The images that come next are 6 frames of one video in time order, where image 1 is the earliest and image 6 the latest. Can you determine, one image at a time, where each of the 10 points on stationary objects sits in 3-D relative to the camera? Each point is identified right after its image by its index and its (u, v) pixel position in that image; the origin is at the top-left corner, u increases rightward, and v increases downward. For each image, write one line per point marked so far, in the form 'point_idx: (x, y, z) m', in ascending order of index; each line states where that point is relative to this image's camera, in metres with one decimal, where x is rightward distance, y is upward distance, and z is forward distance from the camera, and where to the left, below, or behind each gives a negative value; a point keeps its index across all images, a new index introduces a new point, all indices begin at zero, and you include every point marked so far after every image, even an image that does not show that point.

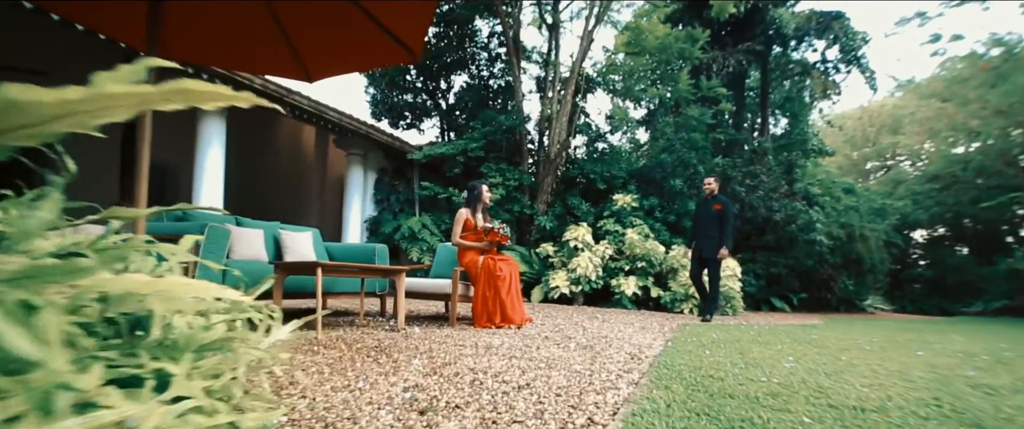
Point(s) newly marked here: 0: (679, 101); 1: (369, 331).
0: (+3.6, +2.3, +9.3) m
1: (-1.2, -0.9, +3.4) m
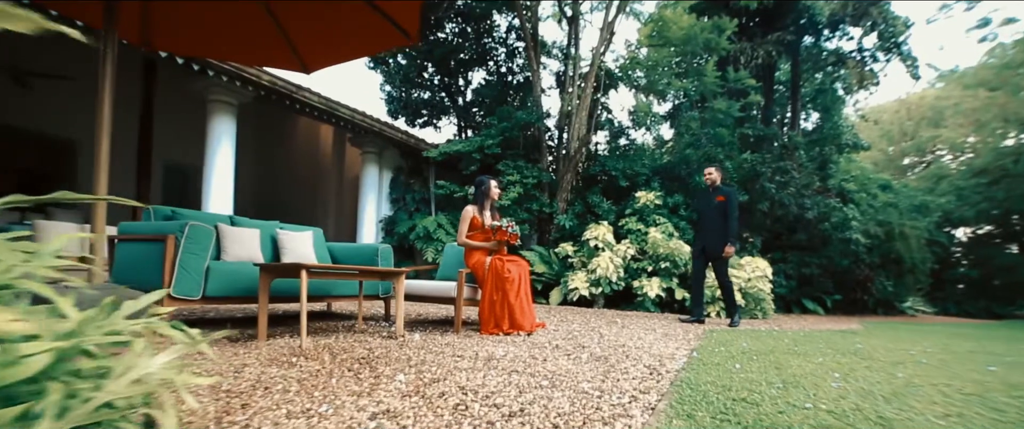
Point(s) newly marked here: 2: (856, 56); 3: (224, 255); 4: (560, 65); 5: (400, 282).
0: (+3.9, +2.3, +8.8) m
1: (-1.1, -0.9, +3.2) m
2: (+7.0, +3.2, +8.6) m
3: (-2.4, -0.3, +3.5) m
4: (+1.2, +3.5, +10.2) m
5: (-0.9, -0.5, +3.4) m
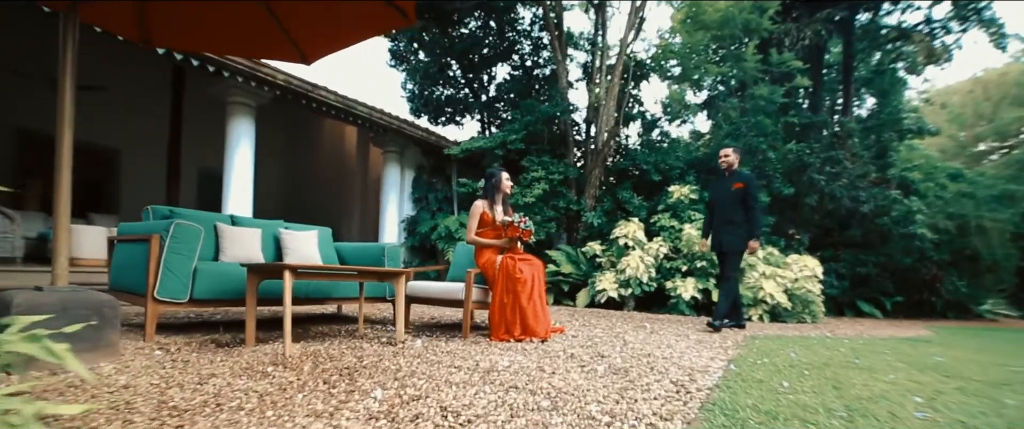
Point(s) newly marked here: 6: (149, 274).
0: (+4.4, +2.4, +8.1) m
1: (-1.1, -0.9, +2.9) m
2: (+7.4, +3.3, +7.7) m
3: (-2.3, -0.3, +3.4) m
4: (+1.8, +3.6, +9.8) m
5: (-0.8, -0.5, +3.1) m
6: (-2.2, -0.4, +2.6) m
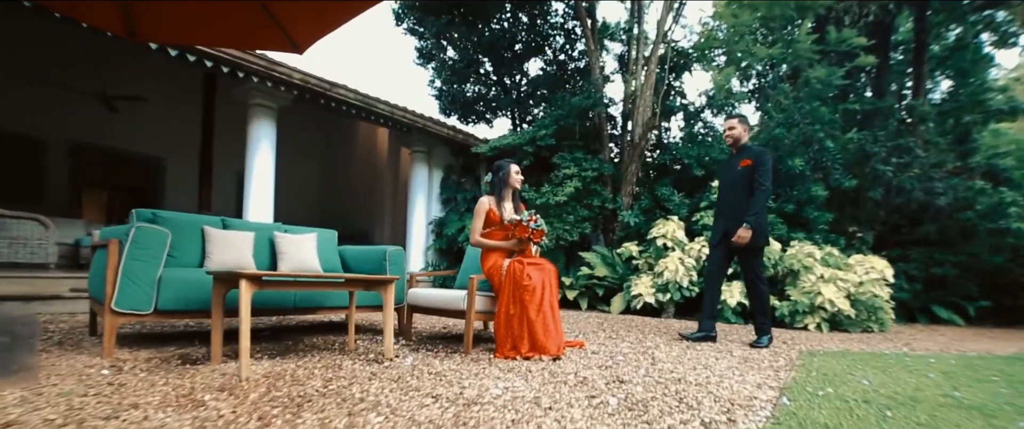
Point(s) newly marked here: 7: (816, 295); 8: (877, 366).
0: (+4.8, +2.5, +7.2) m
1: (-1.1, -0.9, +2.6) m
2: (+7.8, +3.5, +6.6) m
3: (-2.2, -0.3, +3.1) m
4: (+2.4, +3.6, +9.2) m
5: (-0.8, -0.5, +2.7) m
6: (-2.3, -0.4, +2.4) m
7: (+3.7, -1.0, +5.2) m
8: (+2.6, -1.1, +3.0) m
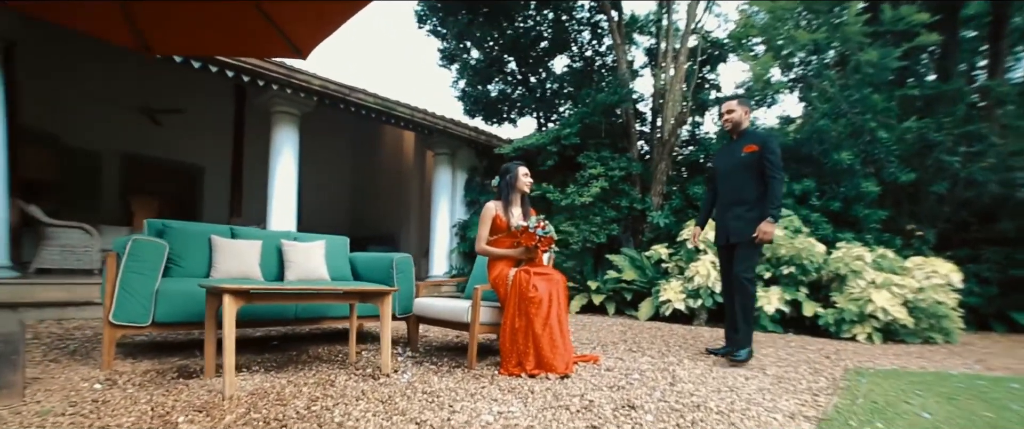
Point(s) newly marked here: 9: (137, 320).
0: (+5.1, +2.5, +6.7) m
1: (-1.0, -0.9, +2.5) m
2: (+8.0, +3.5, +5.8) m
3: (-2.2, -0.4, +3.1) m
4: (+2.9, +3.6, +8.8) m
5: (-0.8, -0.5, +2.6) m
6: (-2.3, -0.4, +2.4) m
7: (+3.9, -1.0, +4.7) m
8: (+2.7, -1.1, +2.6) m
9: (-2.1, -0.6, +2.4) m
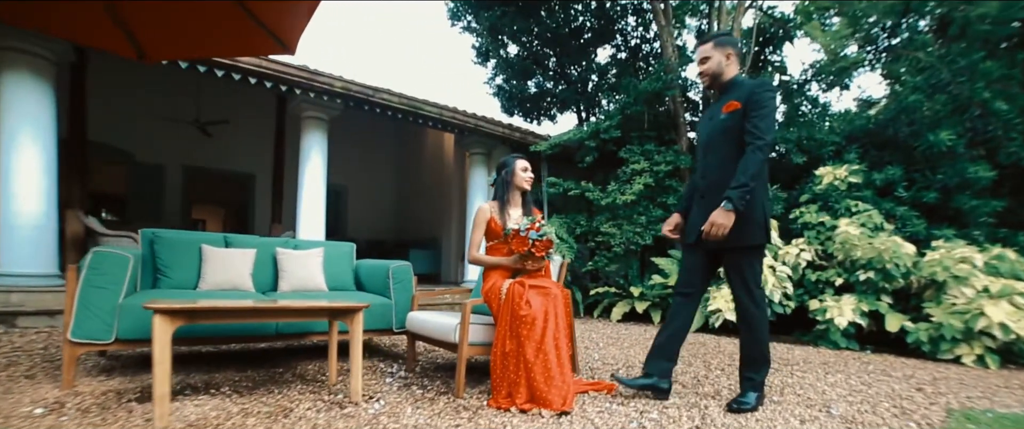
0: (+5.5, +2.6, +5.6) m
1: (-1.1, -1.0, +2.2) m
2: (+8.2, +3.6, +4.3) m
3: (-2.2, -0.5, +3.0) m
4: (+3.5, +3.6, +8.0) m
5: (-0.8, -0.6, +2.3) m
6: (-2.3, -0.5, +2.3) m
7: (+4.1, -0.9, +3.8) m
8: (+2.6, -1.1, +1.9) m
9: (-2.2, -0.6, +2.3) m
